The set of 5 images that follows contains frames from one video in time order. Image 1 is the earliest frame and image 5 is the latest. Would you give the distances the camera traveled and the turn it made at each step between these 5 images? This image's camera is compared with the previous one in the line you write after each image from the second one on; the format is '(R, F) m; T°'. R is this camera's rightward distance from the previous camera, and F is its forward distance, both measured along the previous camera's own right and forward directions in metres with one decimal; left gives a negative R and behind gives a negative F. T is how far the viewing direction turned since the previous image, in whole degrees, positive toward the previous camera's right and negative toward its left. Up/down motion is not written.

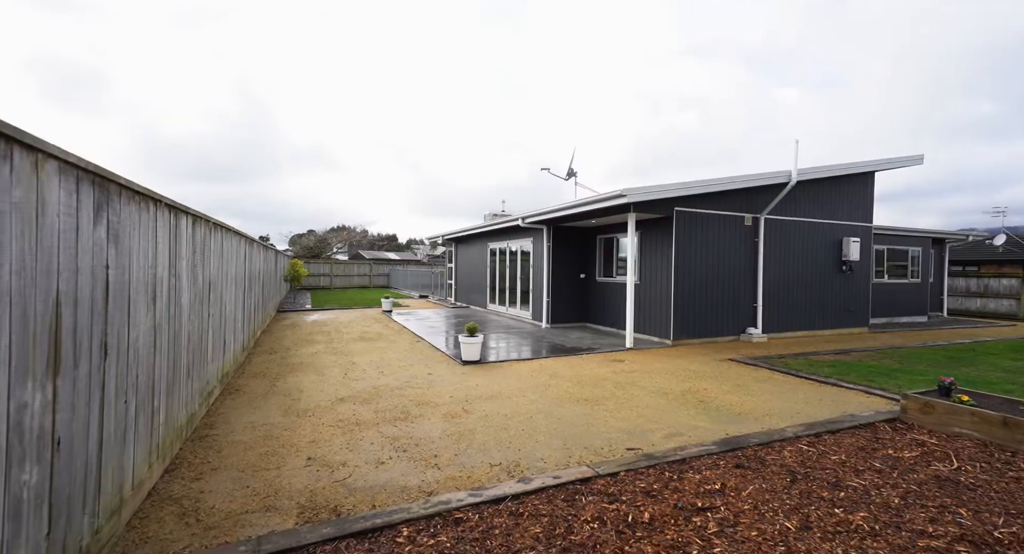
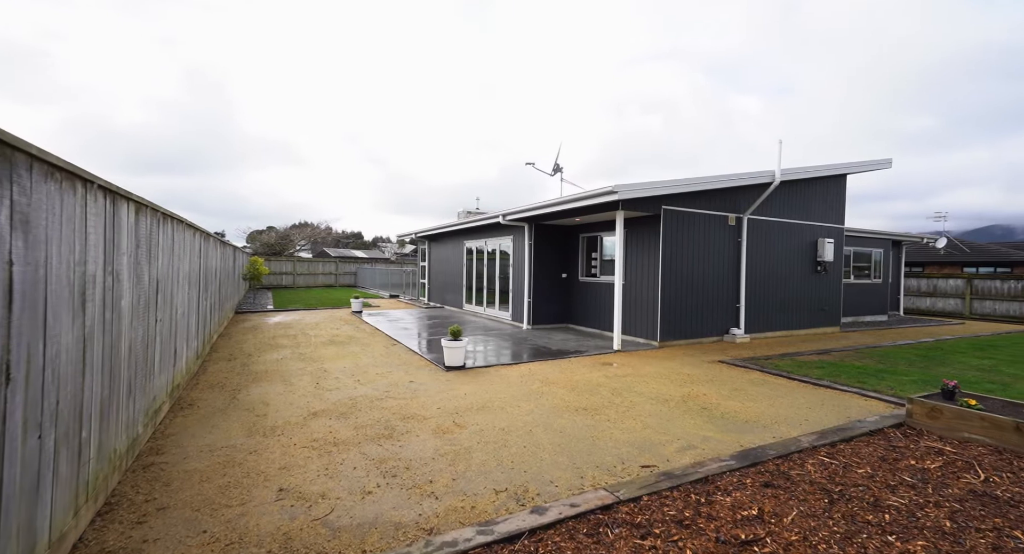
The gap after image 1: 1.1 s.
(-0.2, +0.4) m; +4°
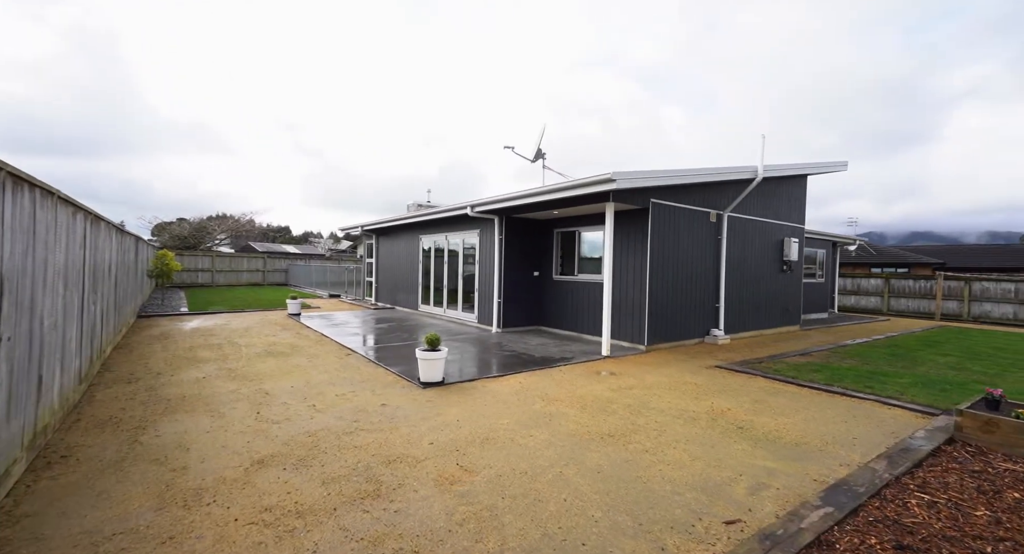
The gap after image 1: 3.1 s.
(-0.5, +0.9) m; +8°
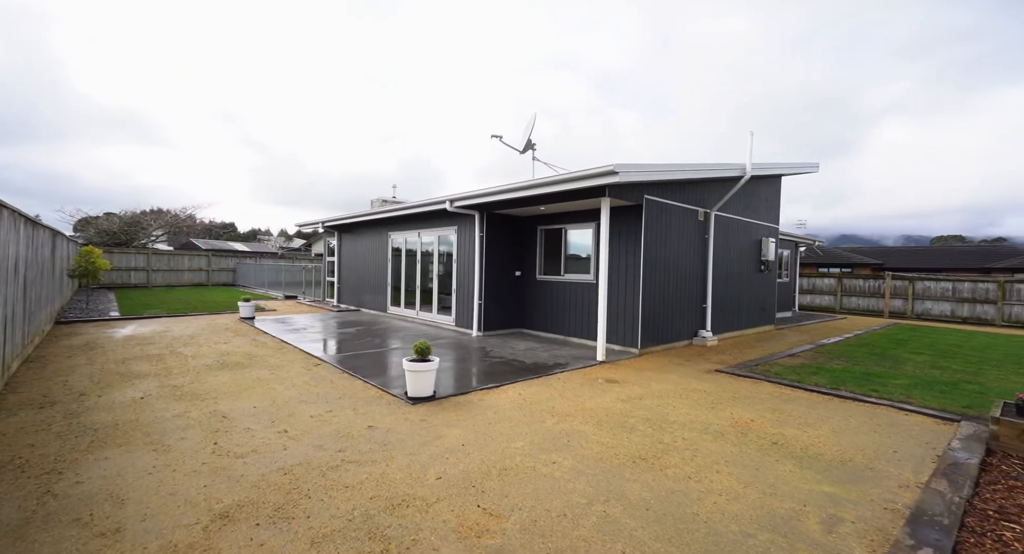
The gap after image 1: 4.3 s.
(-0.4, +0.5) m; +5°
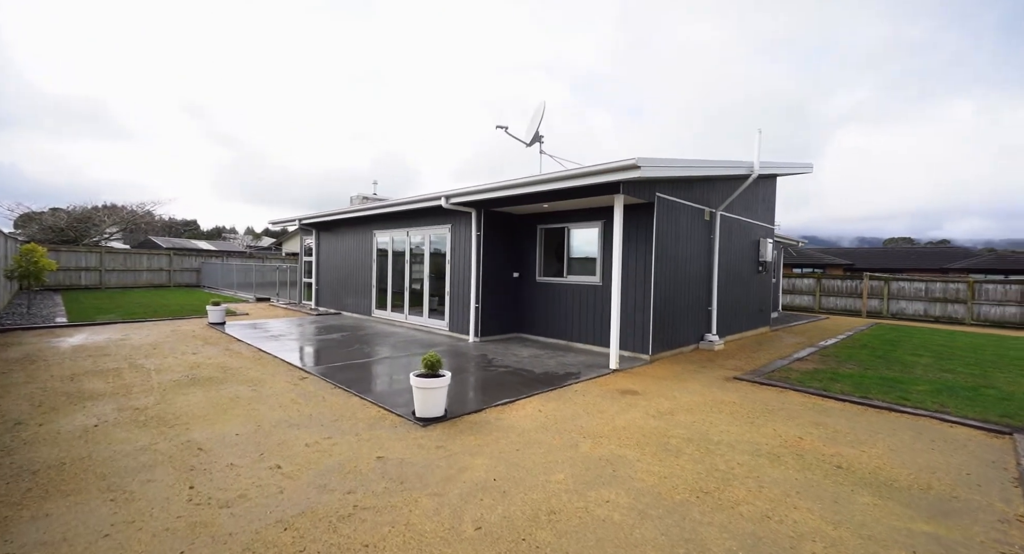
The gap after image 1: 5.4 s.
(-0.4, +0.5) m; +3°
